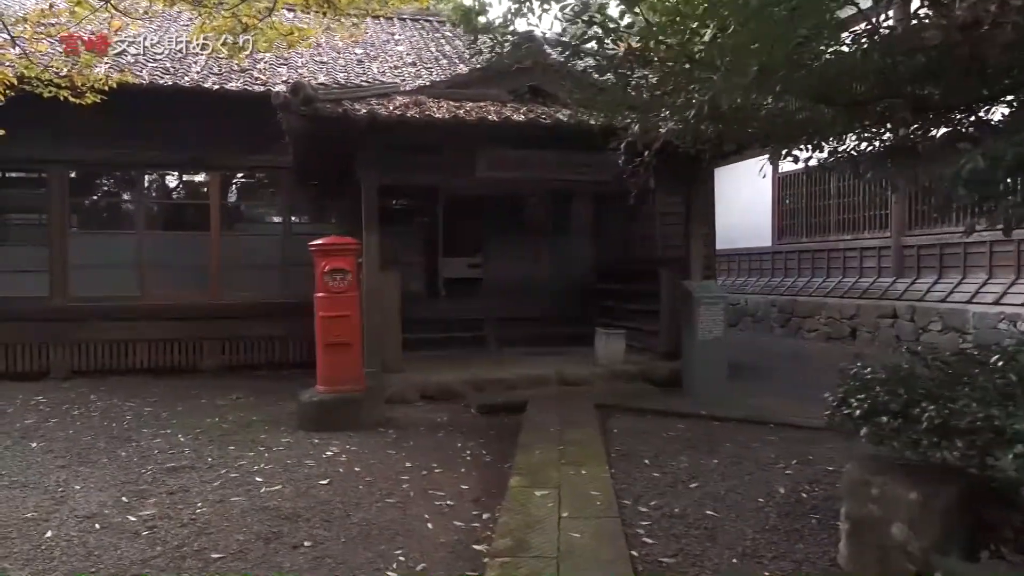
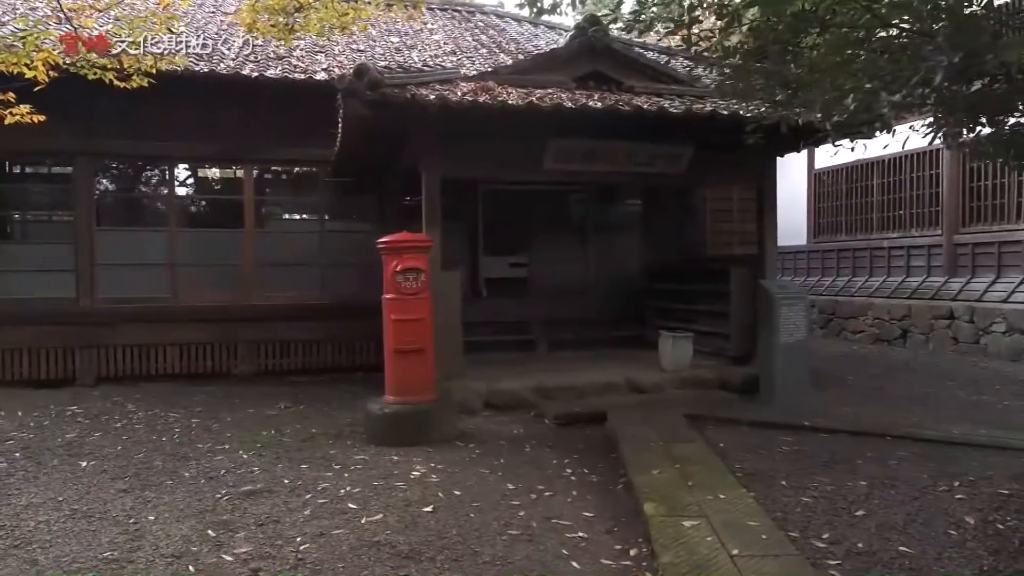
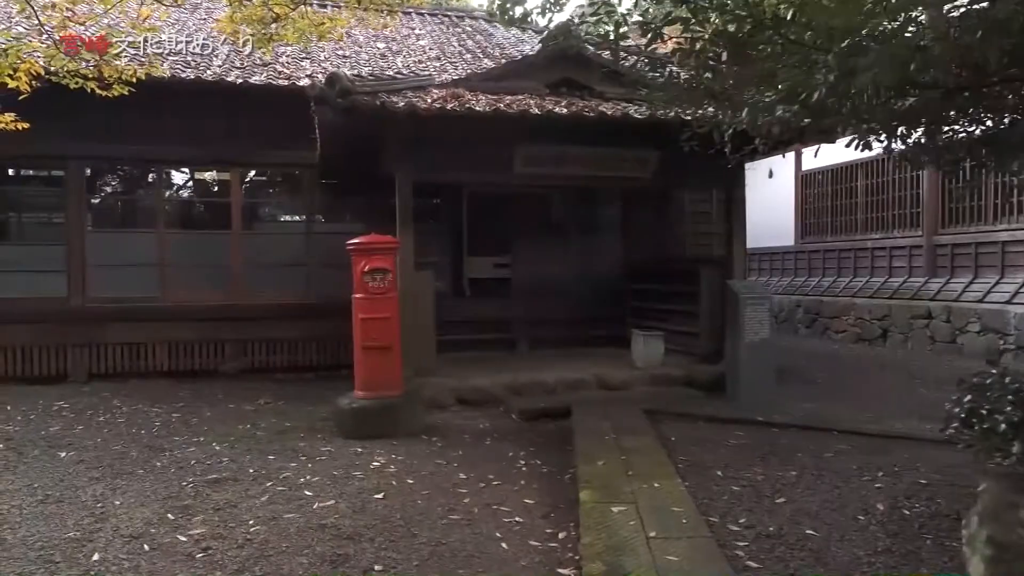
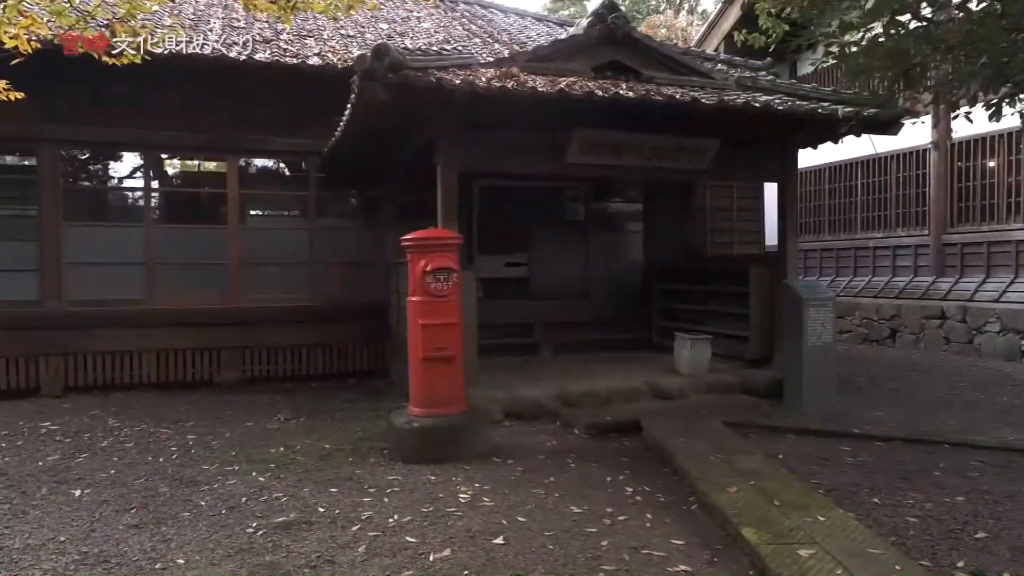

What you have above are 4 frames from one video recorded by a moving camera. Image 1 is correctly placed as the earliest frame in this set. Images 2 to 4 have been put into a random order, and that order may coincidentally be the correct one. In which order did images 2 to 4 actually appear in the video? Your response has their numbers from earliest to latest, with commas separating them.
3, 2, 4
